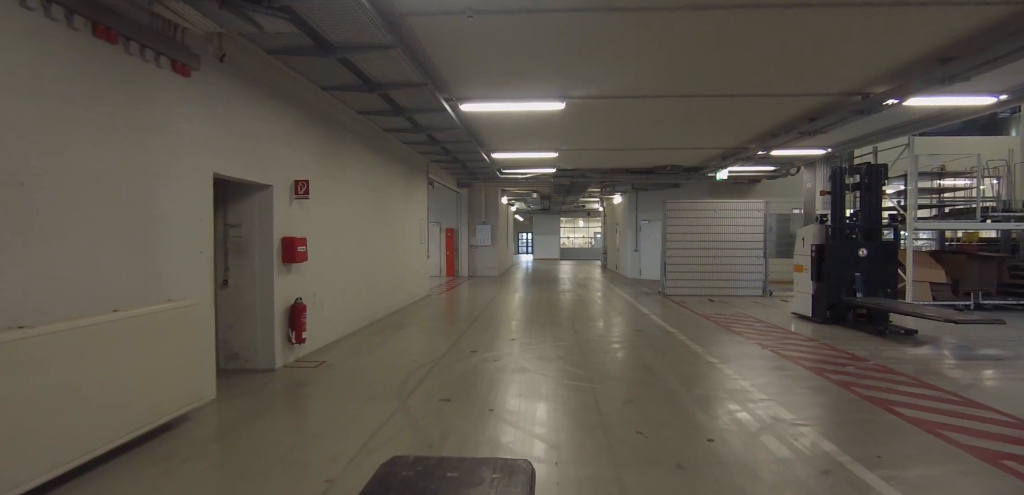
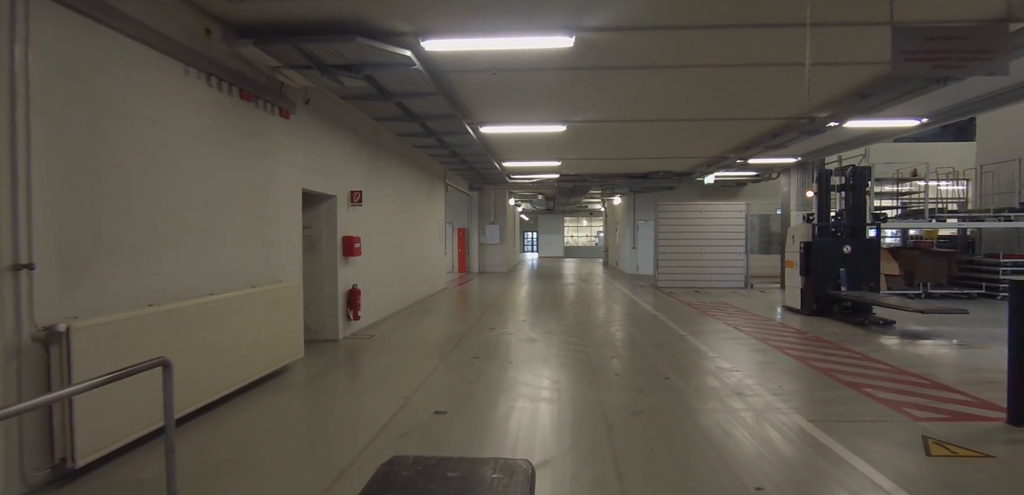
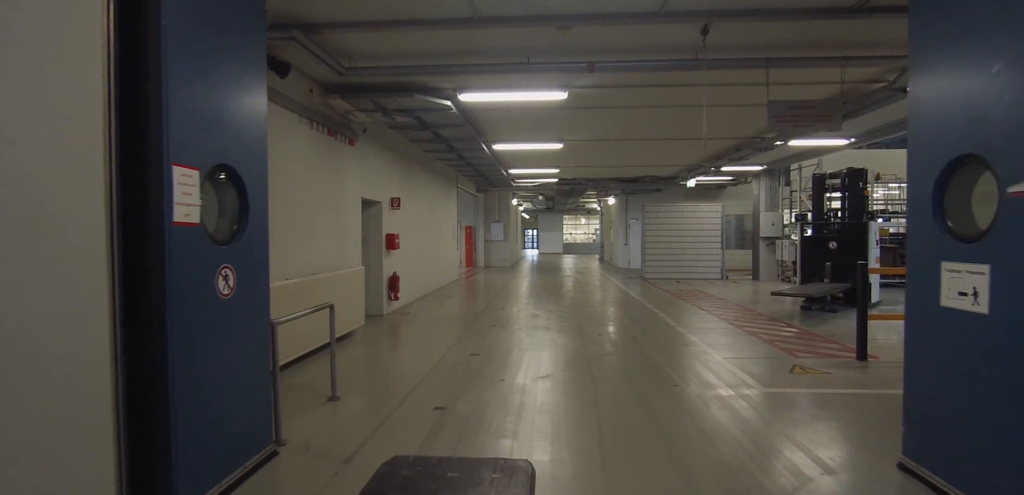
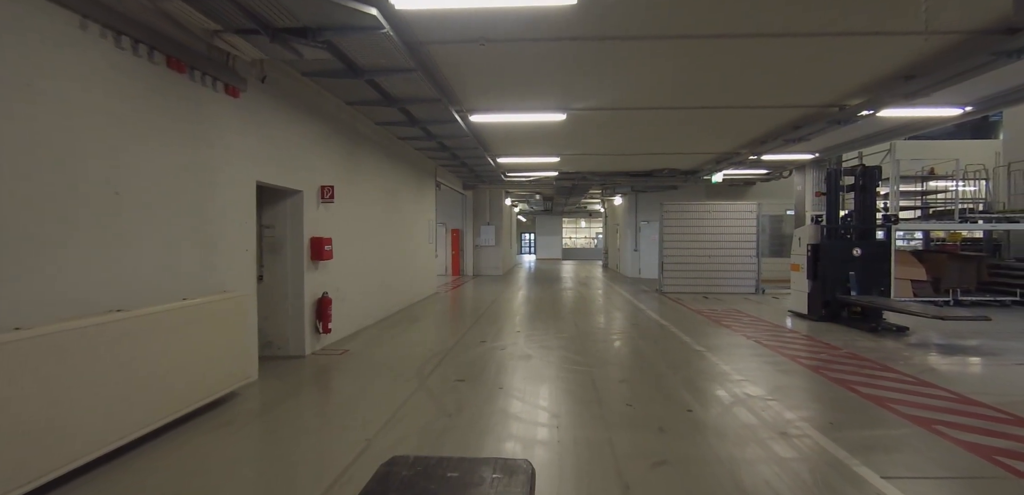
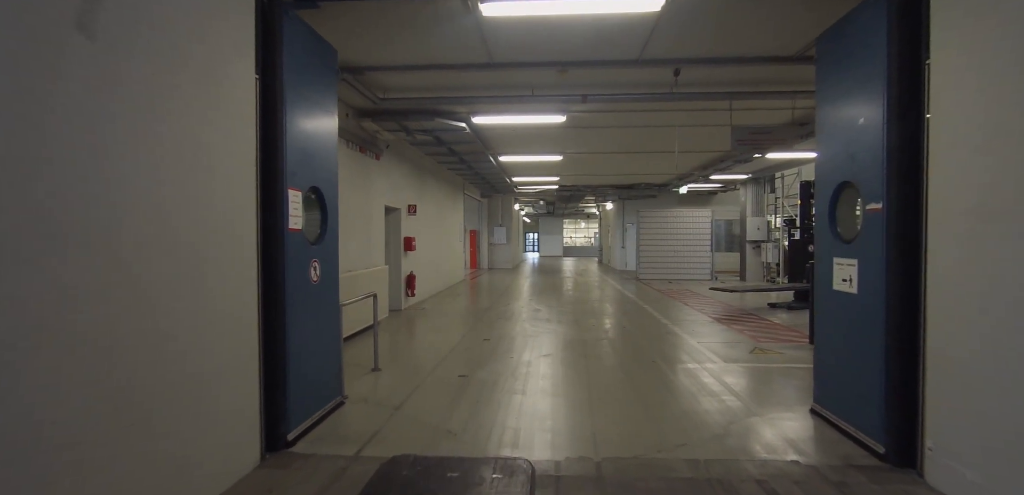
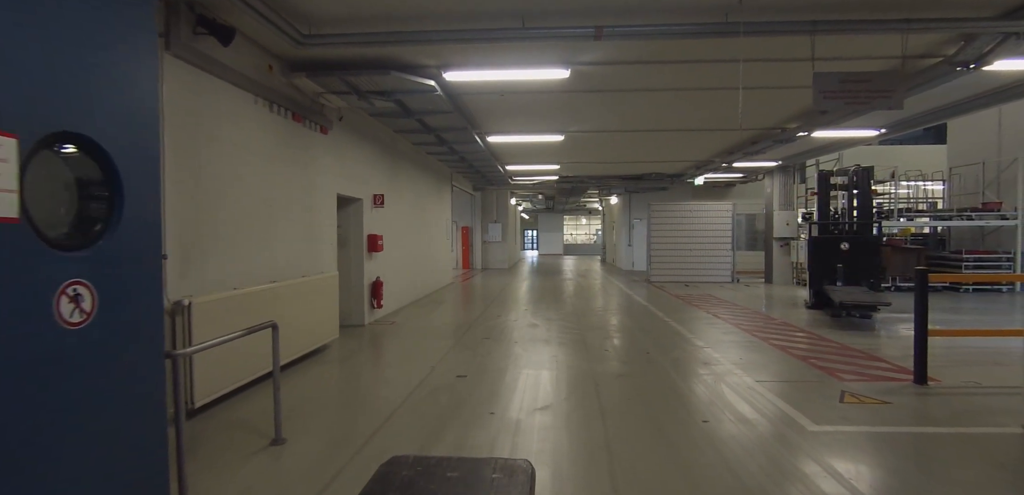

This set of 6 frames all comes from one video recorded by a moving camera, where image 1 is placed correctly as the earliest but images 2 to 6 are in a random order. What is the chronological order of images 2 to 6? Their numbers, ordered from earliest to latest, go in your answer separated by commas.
4, 2, 6, 3, 5
